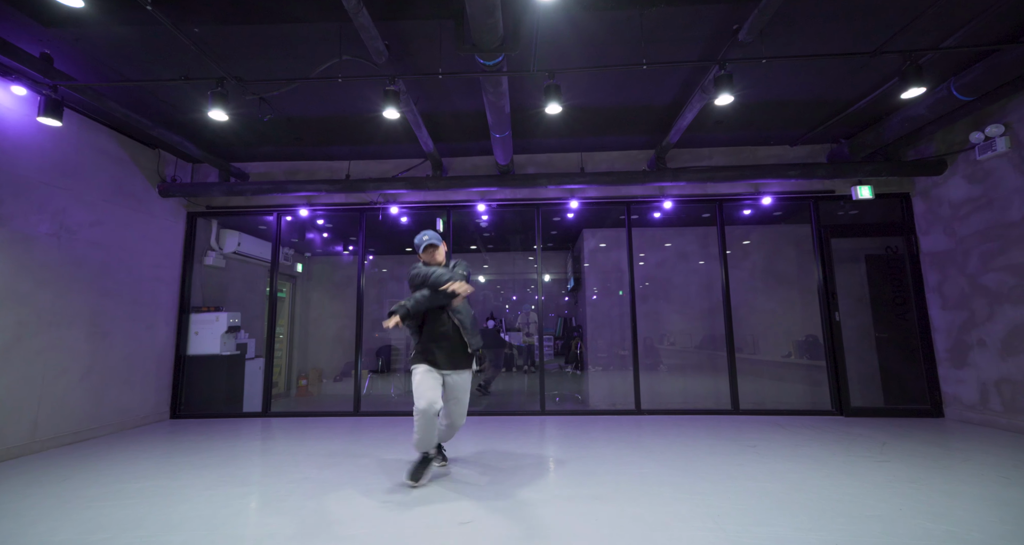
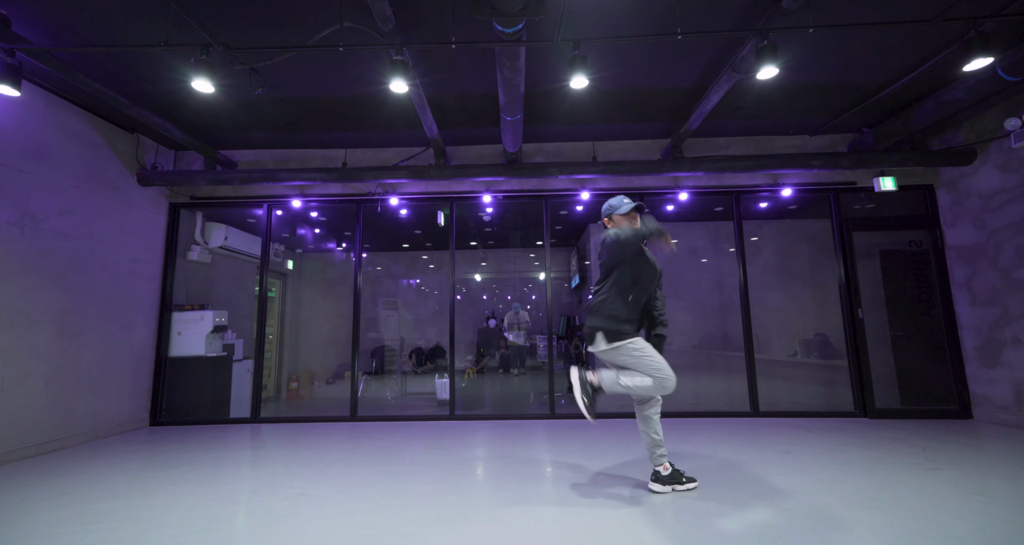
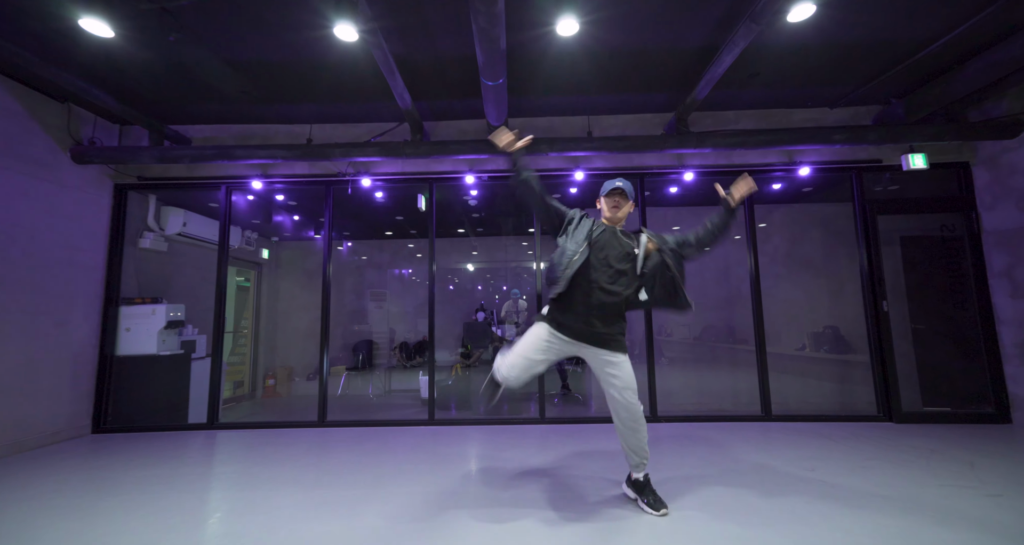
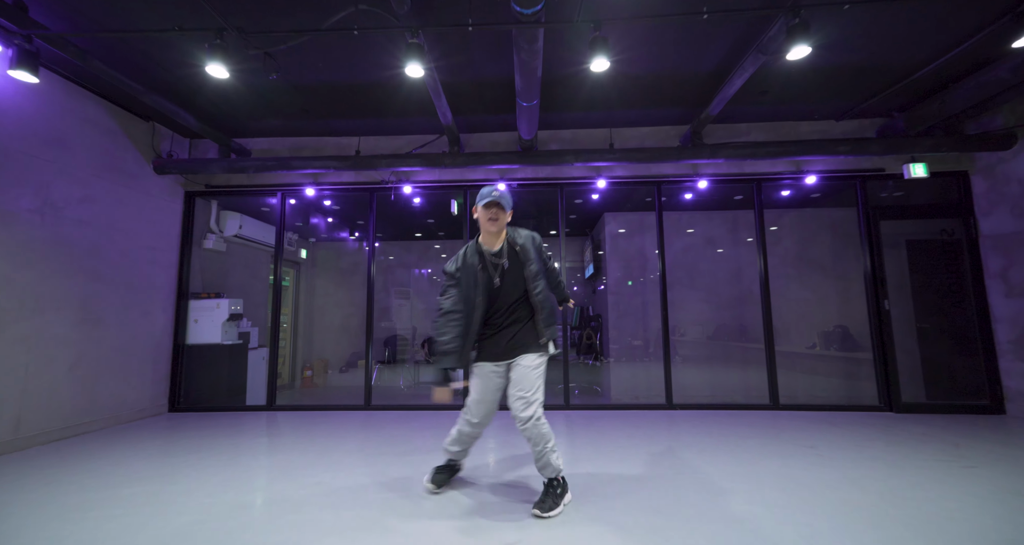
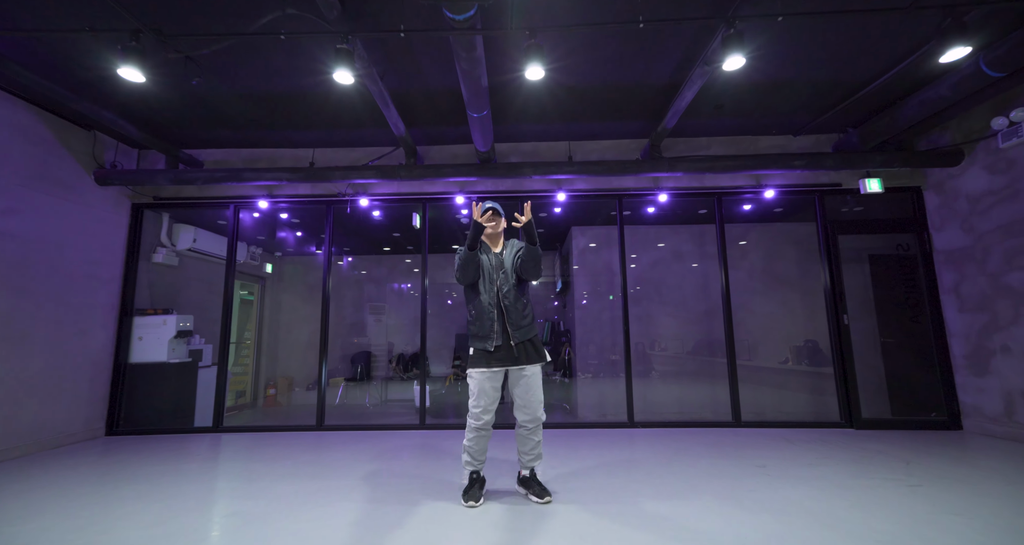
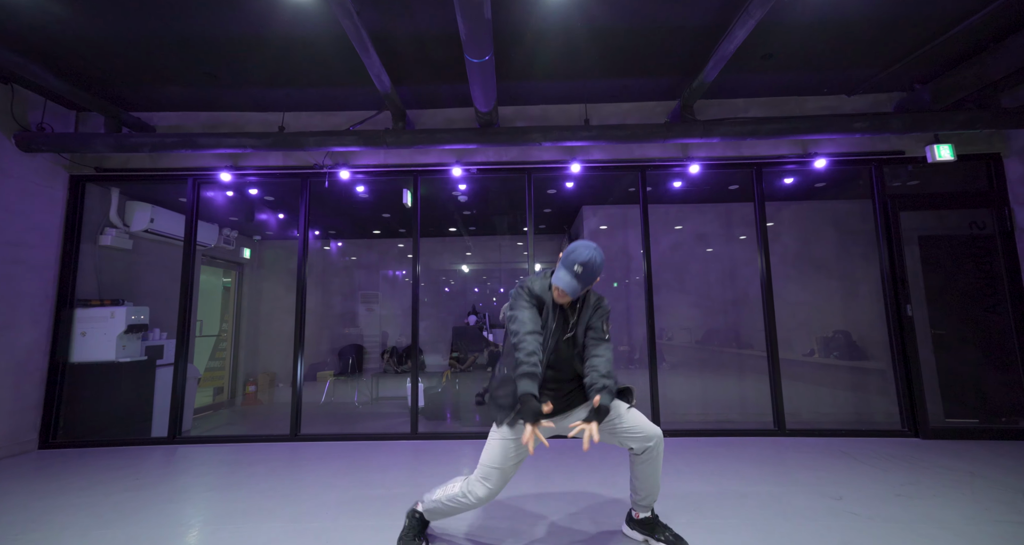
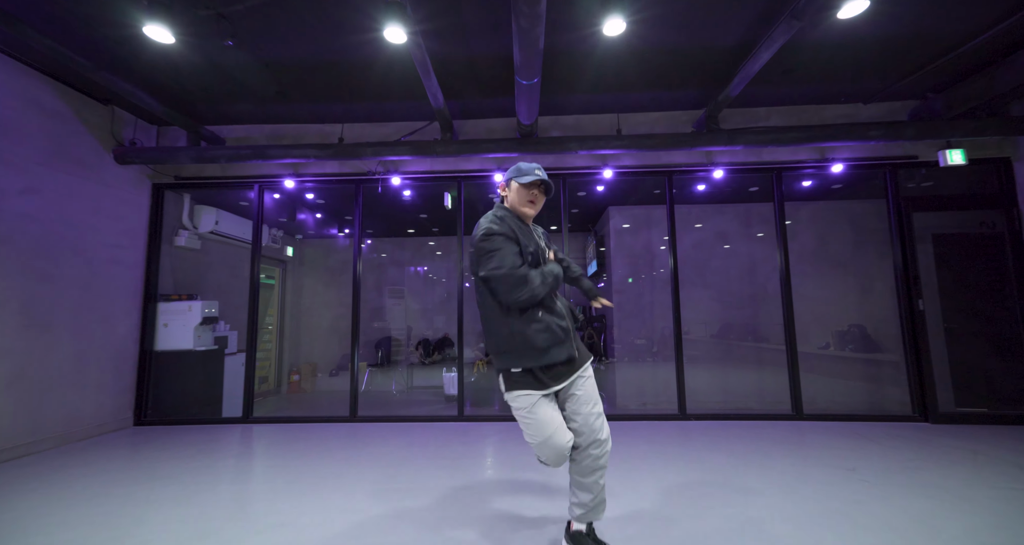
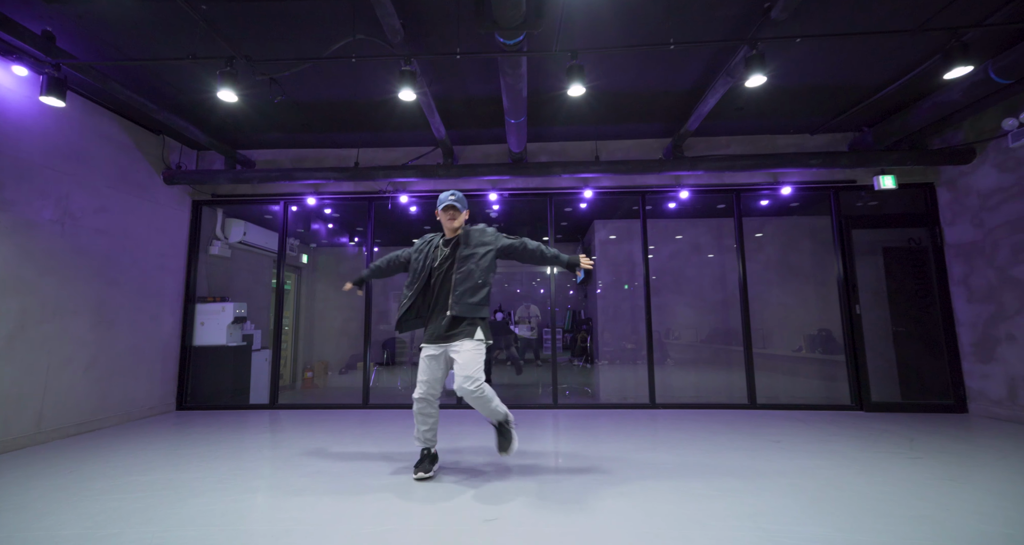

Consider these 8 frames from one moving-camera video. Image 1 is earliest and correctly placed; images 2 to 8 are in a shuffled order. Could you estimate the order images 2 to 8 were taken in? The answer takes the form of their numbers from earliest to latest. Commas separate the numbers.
8, 4, 7, 2, 3, 6, 5
